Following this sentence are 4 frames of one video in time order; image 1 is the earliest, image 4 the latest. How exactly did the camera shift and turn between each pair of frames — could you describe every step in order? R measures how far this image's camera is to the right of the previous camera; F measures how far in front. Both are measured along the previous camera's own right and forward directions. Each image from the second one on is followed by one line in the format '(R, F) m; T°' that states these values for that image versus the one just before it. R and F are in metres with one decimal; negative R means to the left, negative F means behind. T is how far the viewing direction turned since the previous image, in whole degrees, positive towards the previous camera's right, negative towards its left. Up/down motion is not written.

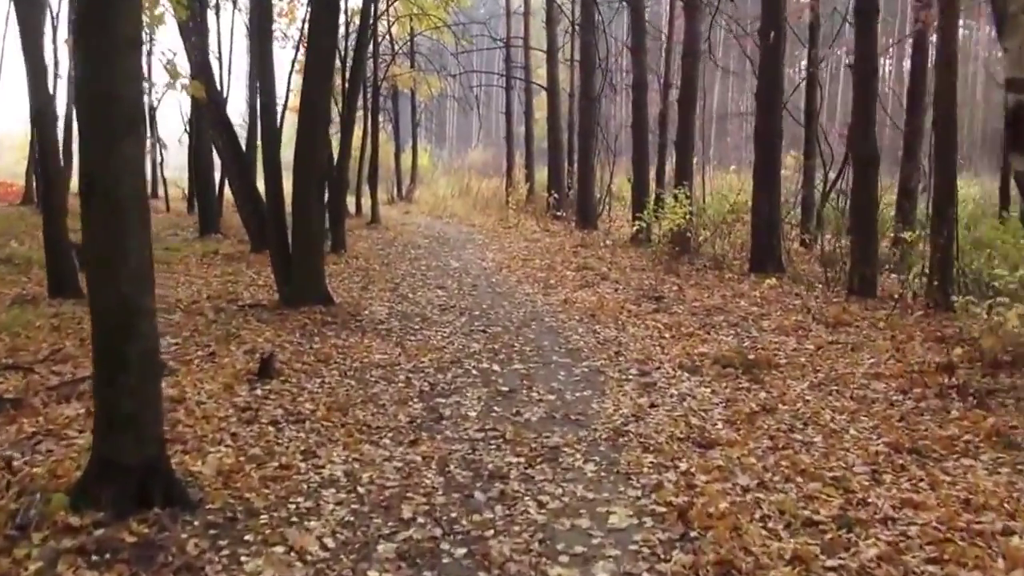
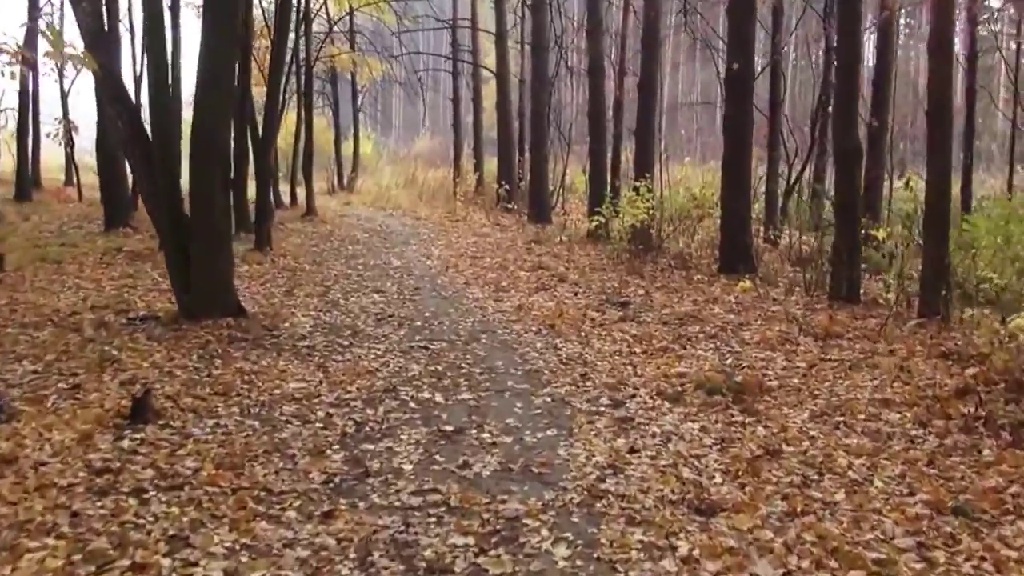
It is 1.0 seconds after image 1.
(0.0, +1.4) m; +3°
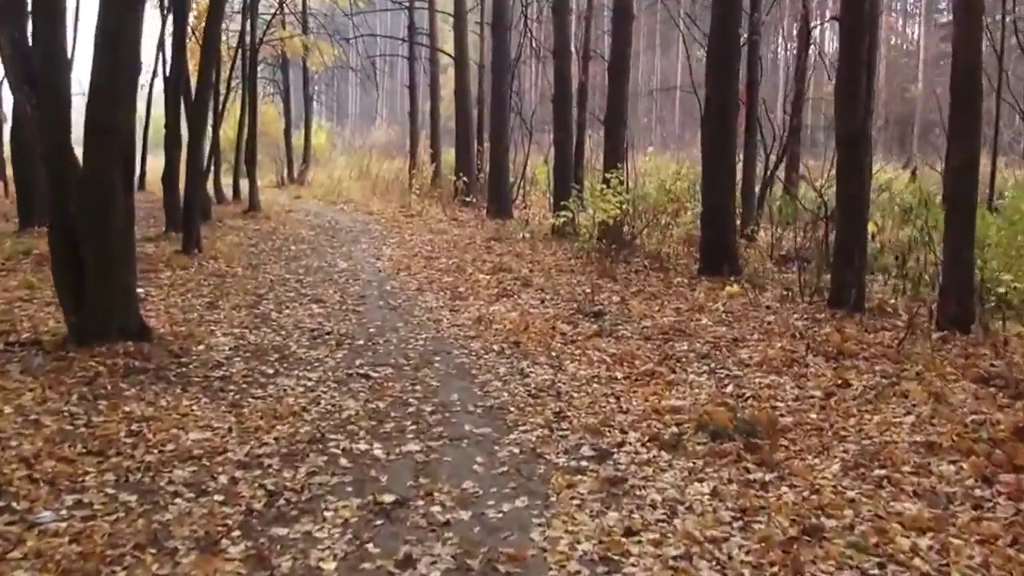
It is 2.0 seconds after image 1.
(0.0, +1.4) m; +3°
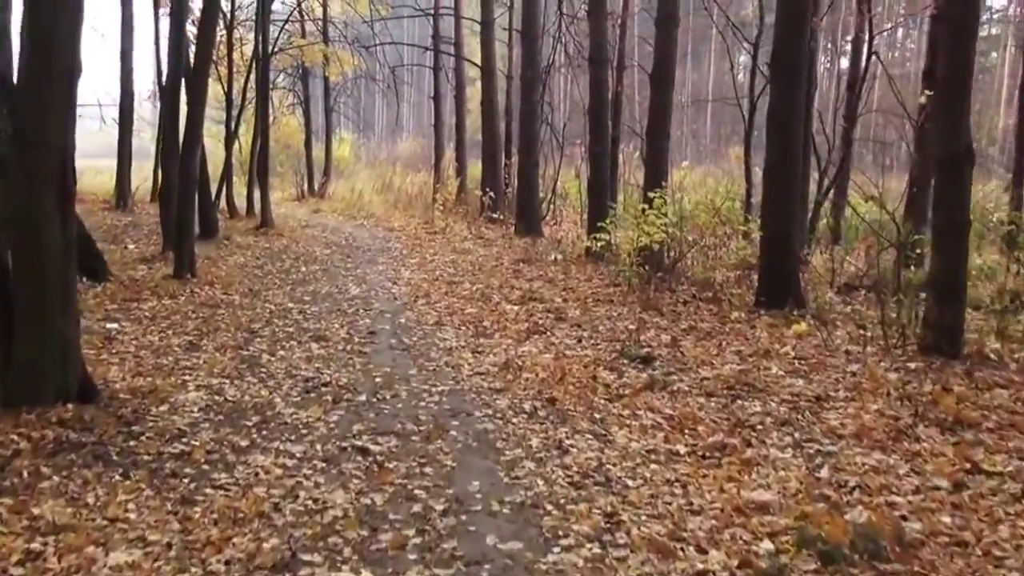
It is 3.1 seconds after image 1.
(-0.1, +1.5) m; -2°
